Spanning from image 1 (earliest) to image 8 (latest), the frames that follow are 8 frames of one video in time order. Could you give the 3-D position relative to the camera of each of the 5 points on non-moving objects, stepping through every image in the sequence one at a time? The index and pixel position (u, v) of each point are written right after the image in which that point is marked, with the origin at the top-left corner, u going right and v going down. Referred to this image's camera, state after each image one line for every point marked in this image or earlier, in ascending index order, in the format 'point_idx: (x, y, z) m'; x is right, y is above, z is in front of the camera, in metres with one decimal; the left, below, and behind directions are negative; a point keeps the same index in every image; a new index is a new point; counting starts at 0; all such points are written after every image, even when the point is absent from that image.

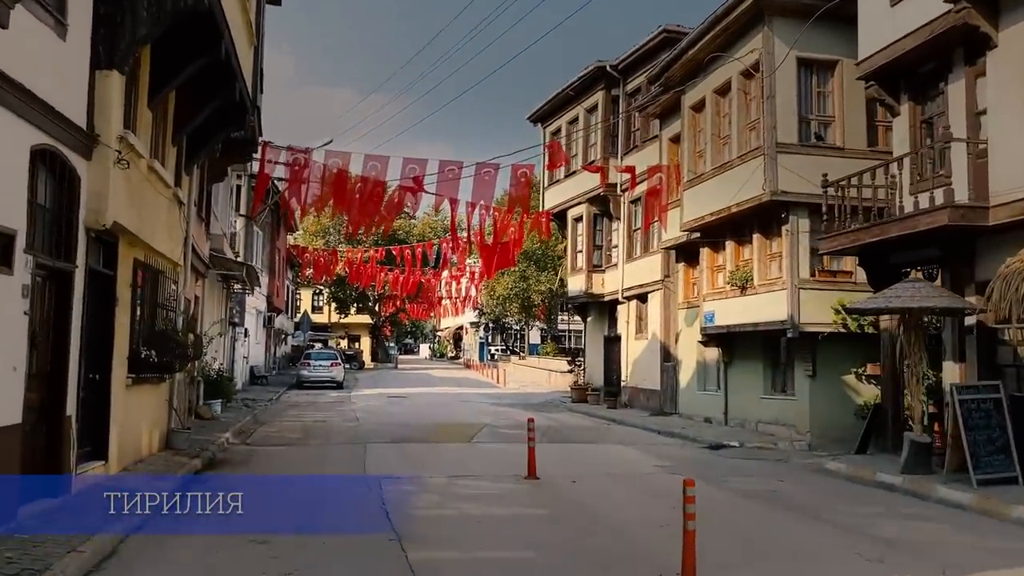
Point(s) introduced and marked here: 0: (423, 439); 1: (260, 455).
0: (-1.8, -3.0, +17.2) m
1: (-4.5, -3.0, +15.6) m
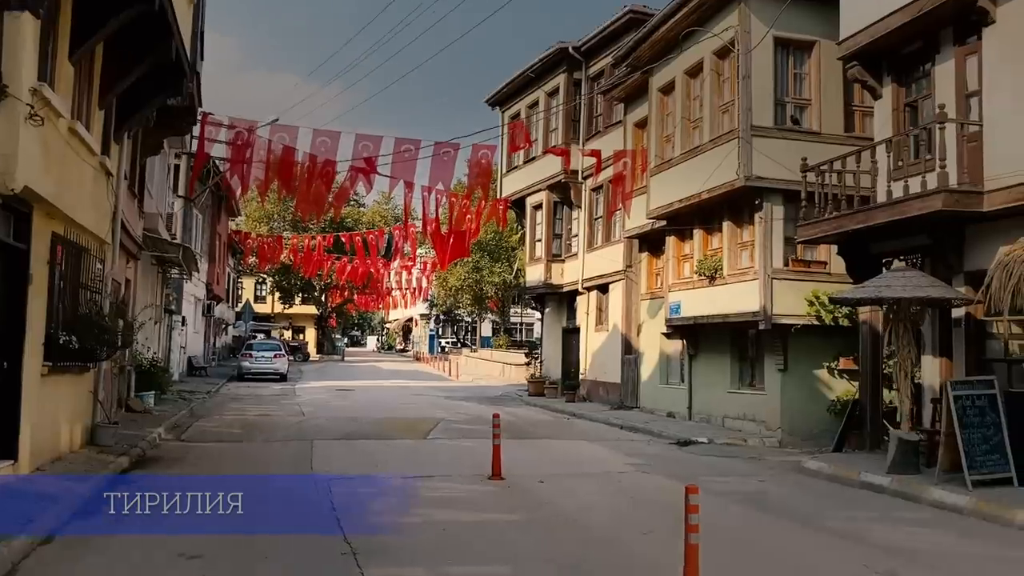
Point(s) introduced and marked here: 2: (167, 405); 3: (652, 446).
0: (-2.6, -2.7, +16.1) m
1: (-5.2, -2.7, +14.4) m
2: (-7.9, -2.6, +19.8) m
3: (+2.6, -2.9, +15.9) m
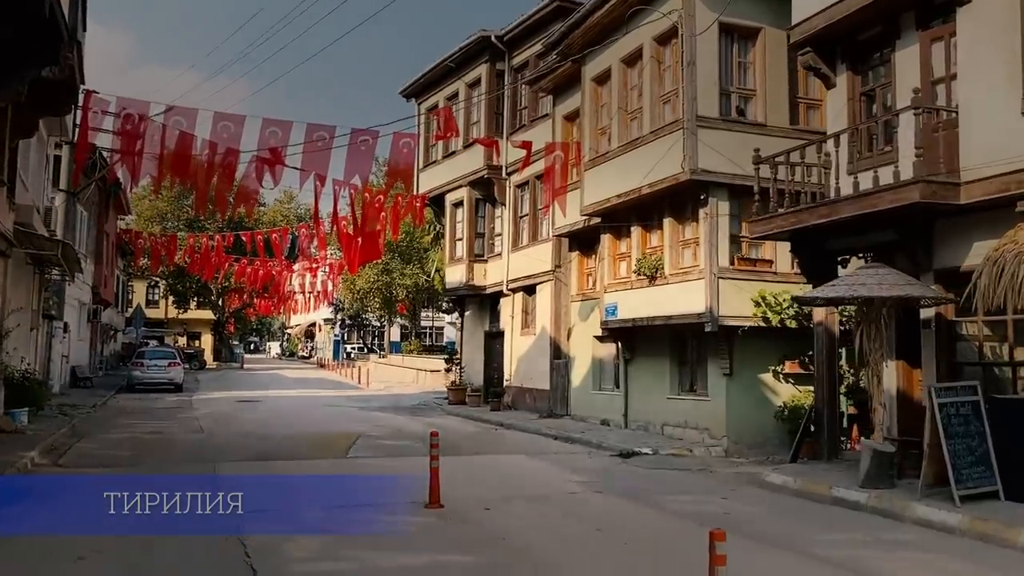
0: (-3.7, -2.8, +14.4) m
1: (-6.2, -2.7, +12.3) m
2: (-9.4, -2.7, +17.5) m
3: (+1.4, -2.9, +14.8) m
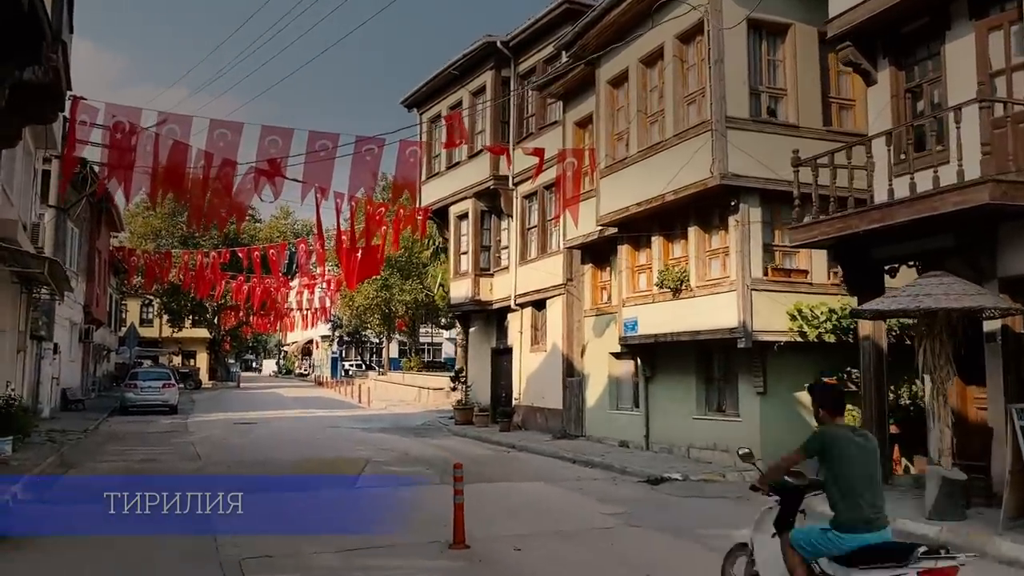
0: (-3.4, -3.0, +13.3) m
1: (-5.8, -2.9, +11.3) m
2: (-9.1, -3.1, +16.4) m
3: (+1.7, -3.1, +13.7) m
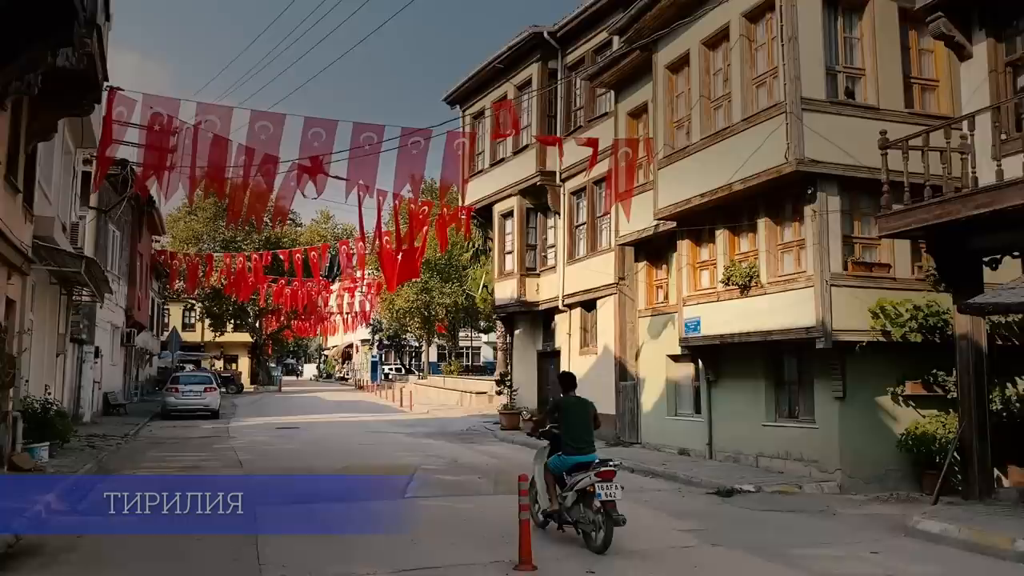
0: (-2.5, -3.0, +12.5) m
1: (-5.1, -2.9, +10.6) m
2: (-8.1, -3.1, +15.8) m
3: (+2.6, -3.1, +12.7) m
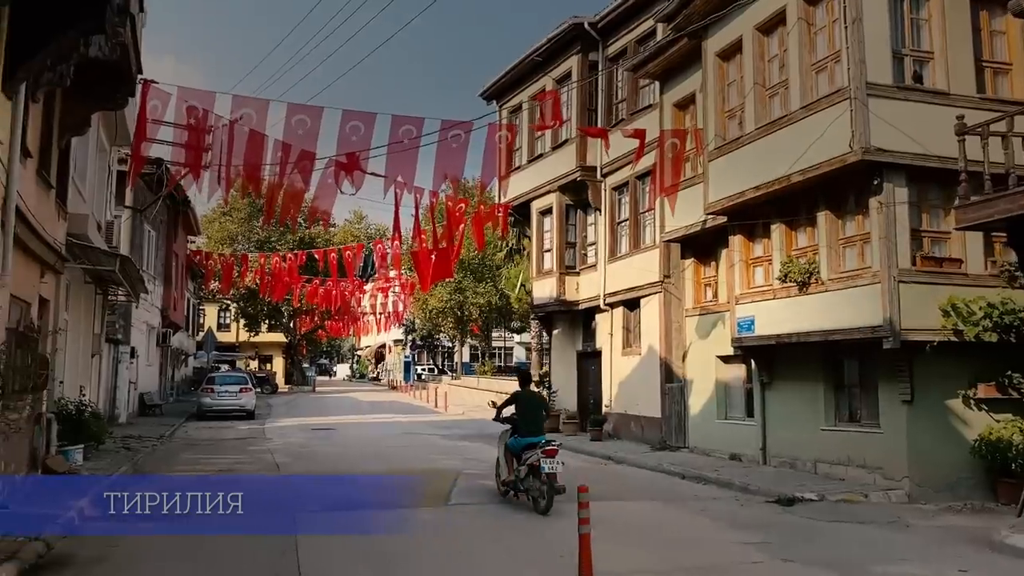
0: (-1.9, -3.0, +12.0) m
1: (-4.5, -2.9, +10.2) m
2: (-7.3, -3.1, +15.5) m
3: (+3.3, -3.0, +12.0) m
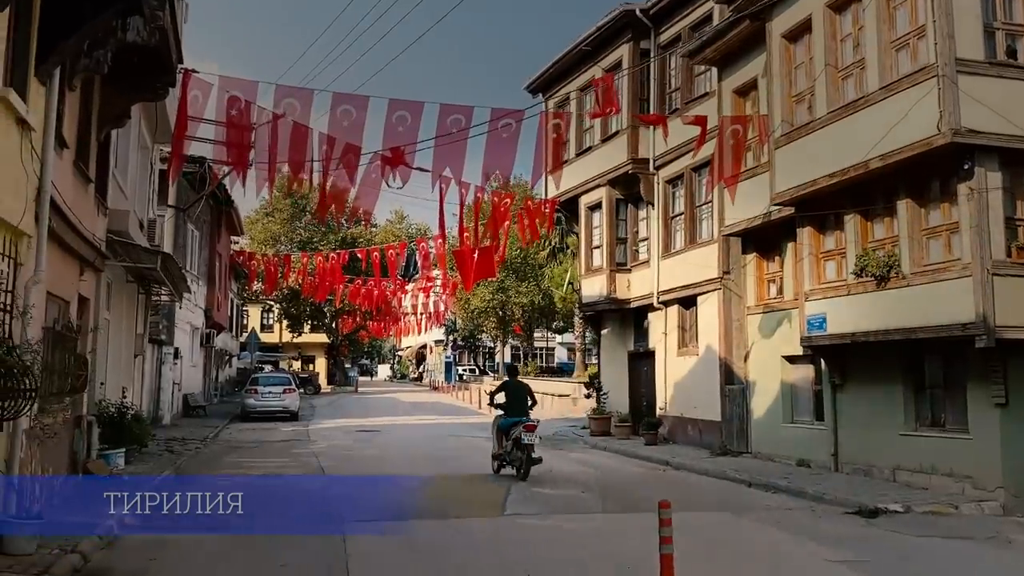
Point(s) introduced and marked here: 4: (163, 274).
0: (-1.1, -2.9, +11.3) m
1: (-3.8, -2.8, +9.6) m
2: (-6.4, -3.0, +15.1) m
3: (+4.0, -3.0, +11.1) m
4: (-6.6, +0.3, +16.4) m
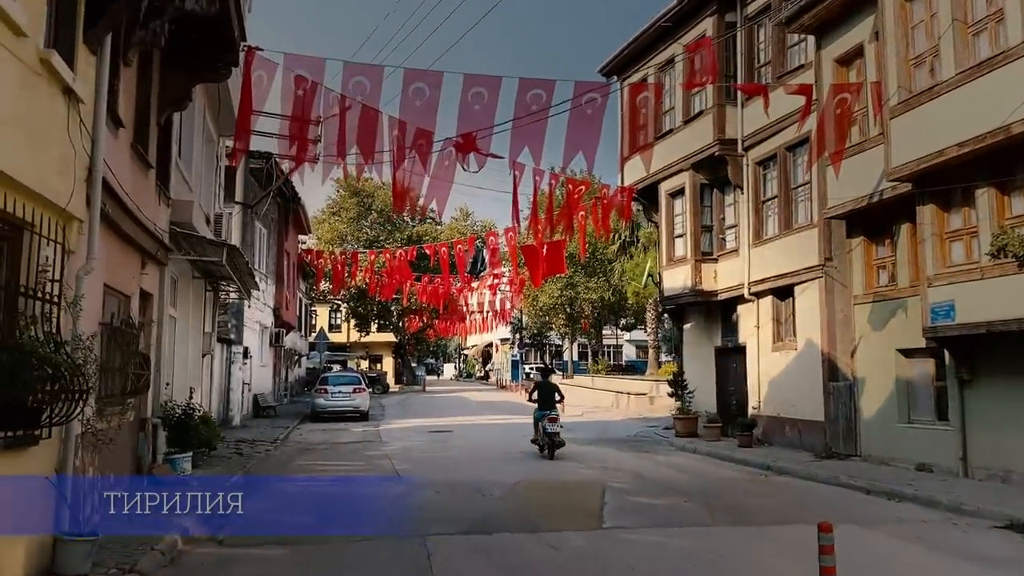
0: (+0.1, -2.8, +10.3) m
1: (-2.7, -2.7, +8.7) m
2: (-5.0, -3.0, +14.4) m
3: (+5.2, -2.7, +9.7) m
4: (-5.2, +0.4, +15.7) m
